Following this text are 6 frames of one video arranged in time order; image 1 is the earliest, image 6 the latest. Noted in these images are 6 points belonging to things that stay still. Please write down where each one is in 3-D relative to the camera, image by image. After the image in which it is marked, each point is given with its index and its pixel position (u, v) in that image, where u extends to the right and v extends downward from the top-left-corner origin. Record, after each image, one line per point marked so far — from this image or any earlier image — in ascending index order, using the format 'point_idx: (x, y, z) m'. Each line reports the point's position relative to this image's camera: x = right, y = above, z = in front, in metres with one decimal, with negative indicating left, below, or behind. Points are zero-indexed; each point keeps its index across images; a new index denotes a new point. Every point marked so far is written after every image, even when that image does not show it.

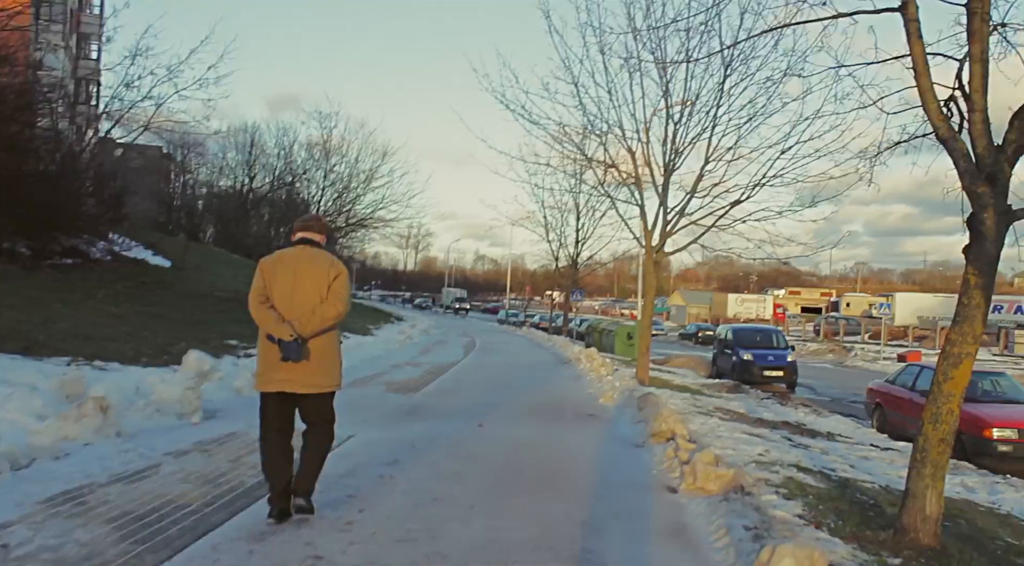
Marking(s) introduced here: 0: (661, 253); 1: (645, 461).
0: (+3.2, +0.6, +14.5) m
1: (+1.3, -1.7, +6.6) m
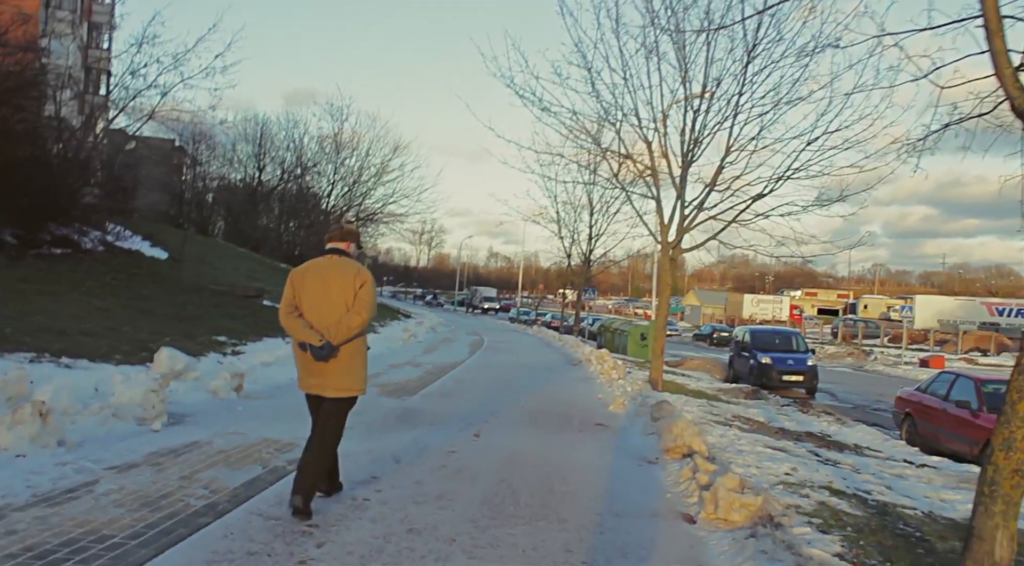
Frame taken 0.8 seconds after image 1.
0: (+3.4, +0.7, +13.7) m
1: (+1.2, -1.7, +5.8) m
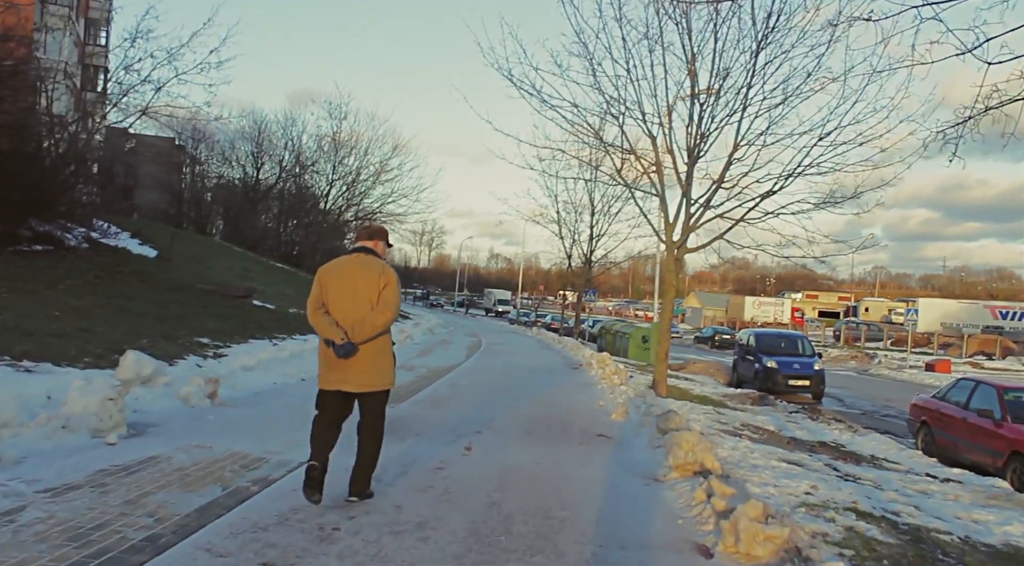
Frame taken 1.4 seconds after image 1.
0: (+3.3, +0.7, +13.1) m
1: (+1.2, -1.7, +5.2) m
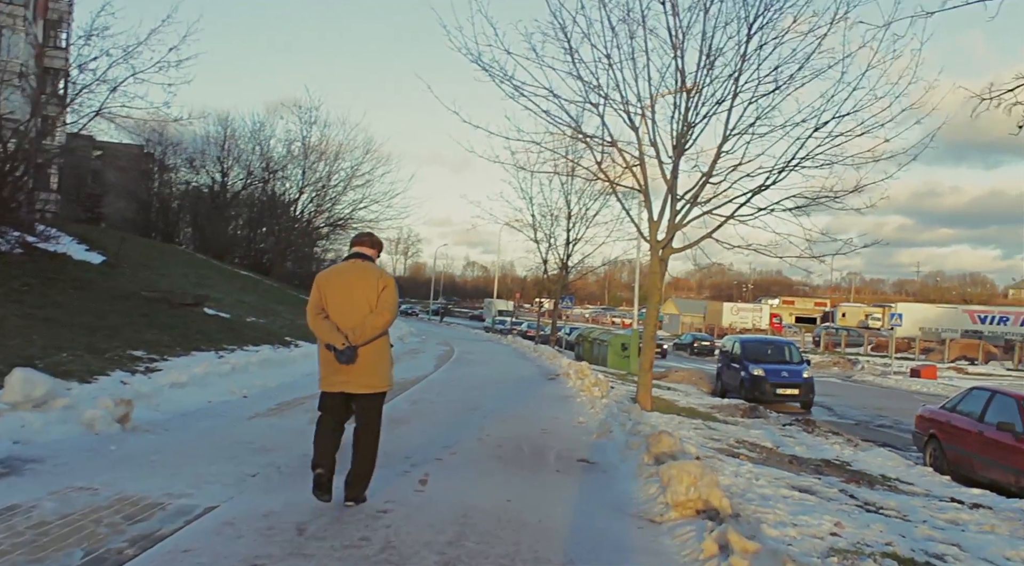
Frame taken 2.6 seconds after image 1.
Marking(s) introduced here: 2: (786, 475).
0: (+2.8, +0.6, +12.1) m
1: (+0.9, -1.7, +4.1) m
2: (+3.0, -2.1, +7.2) m
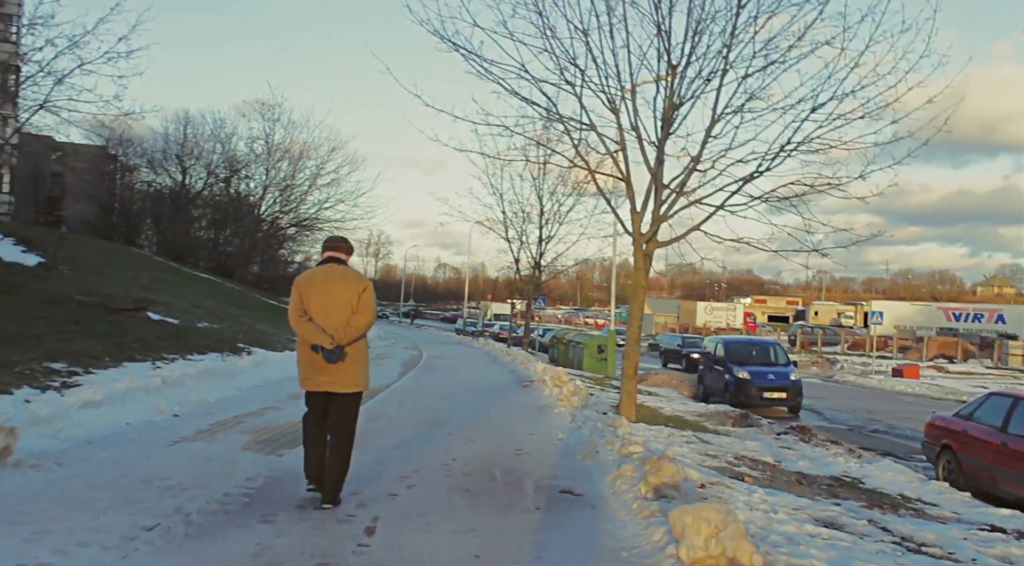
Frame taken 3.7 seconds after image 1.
0: (+2.3, +0.6, +11.1) m
1: (+0.8, -1.6, +3.0) m
2: (+2.7, -2.0, +6.2) m
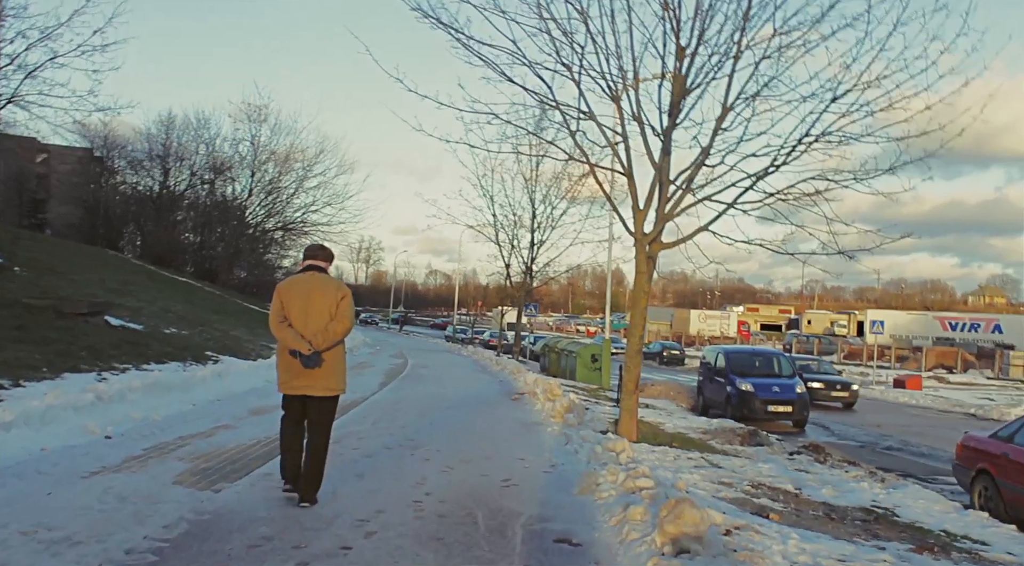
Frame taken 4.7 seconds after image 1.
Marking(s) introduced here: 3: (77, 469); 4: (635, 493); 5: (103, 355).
0: (+2.1, +0.6, +10.1) m
1: (+0.7, -1.6, +2.0) m
2: (+2.6, -2.0, +5.2) m
3: (-3.6, -1.6, +5.7) m
4: (+1.0, -1.7, +5.5) m
5: (-6.9, -1.2, +11.5) m
